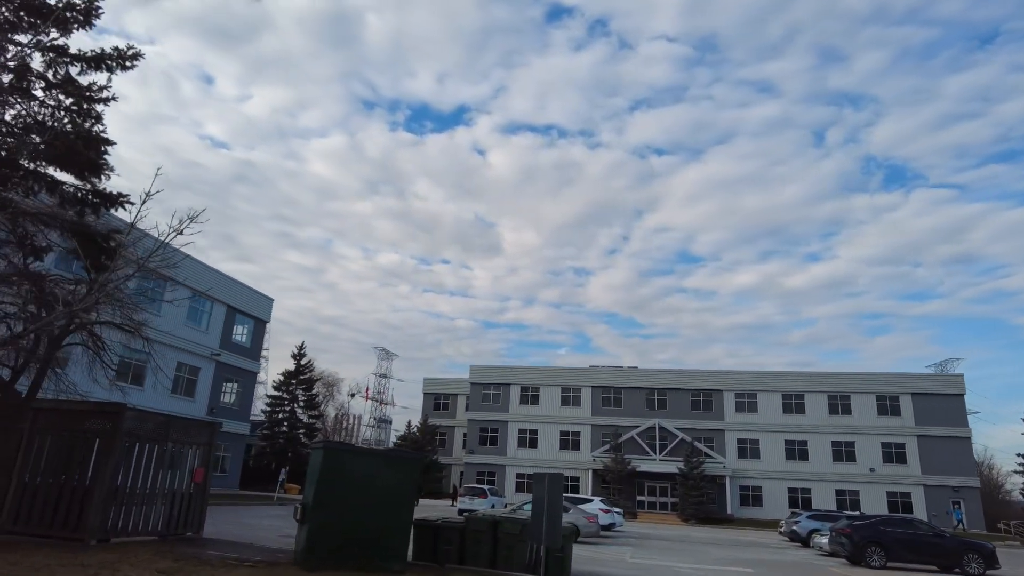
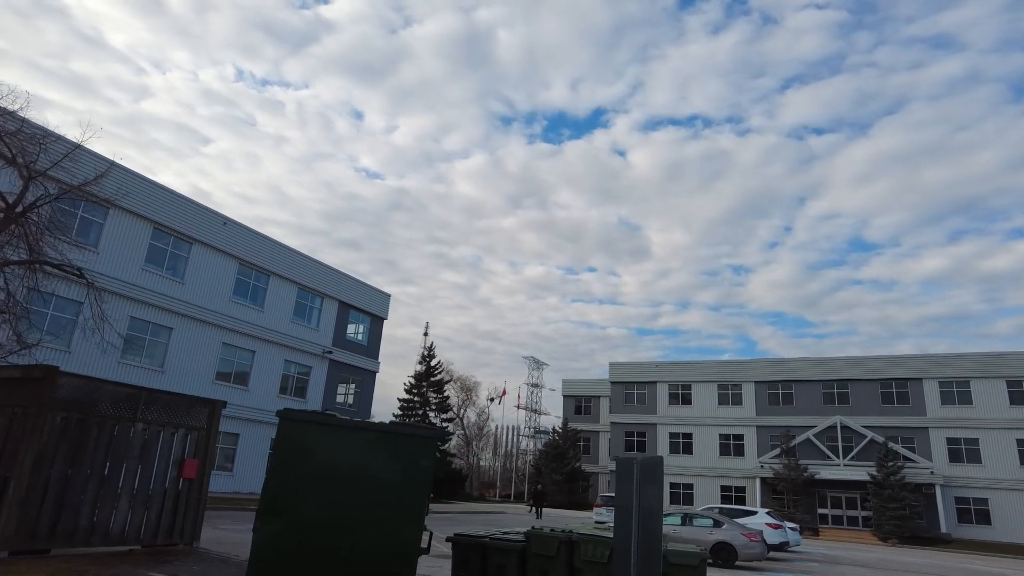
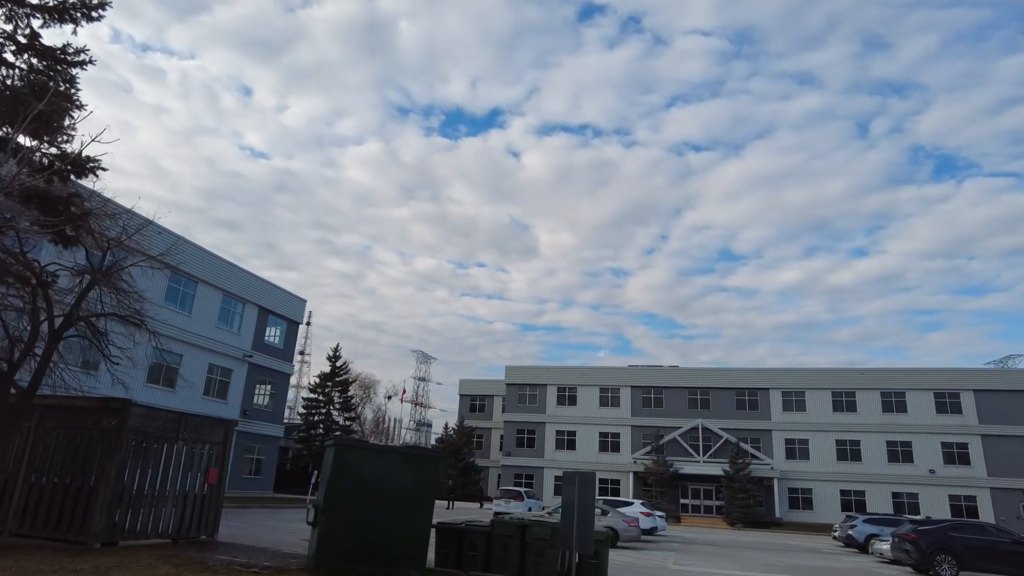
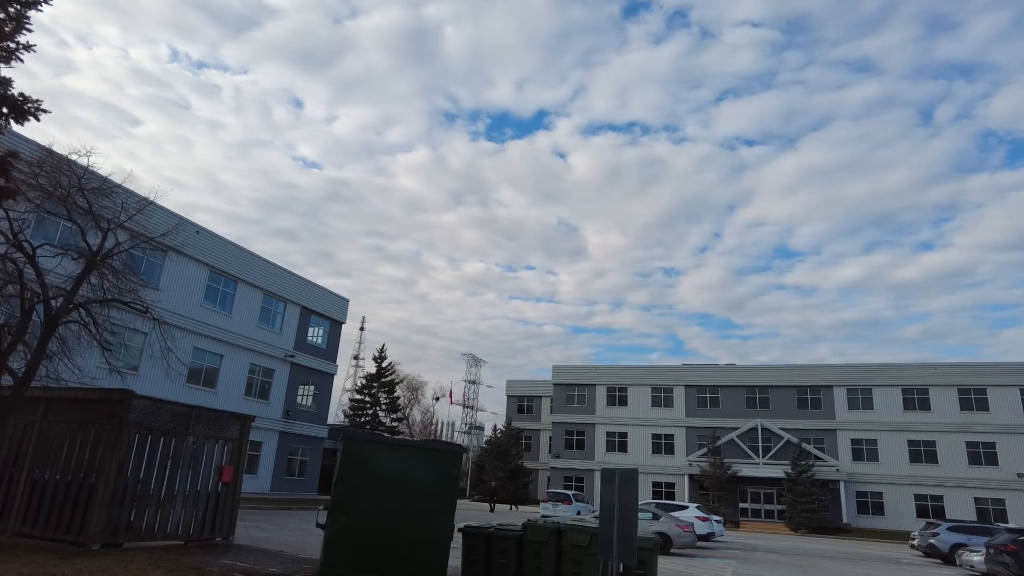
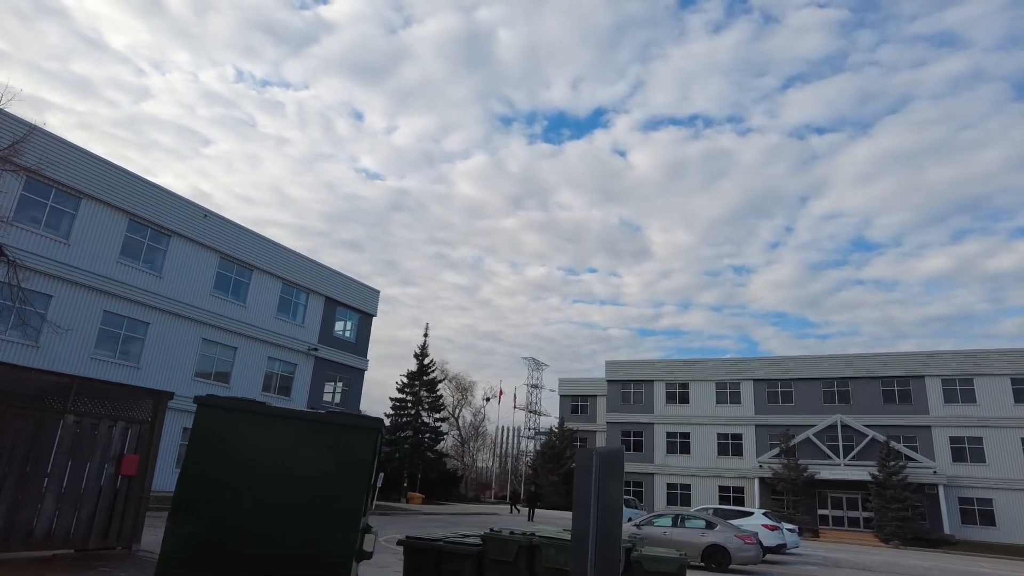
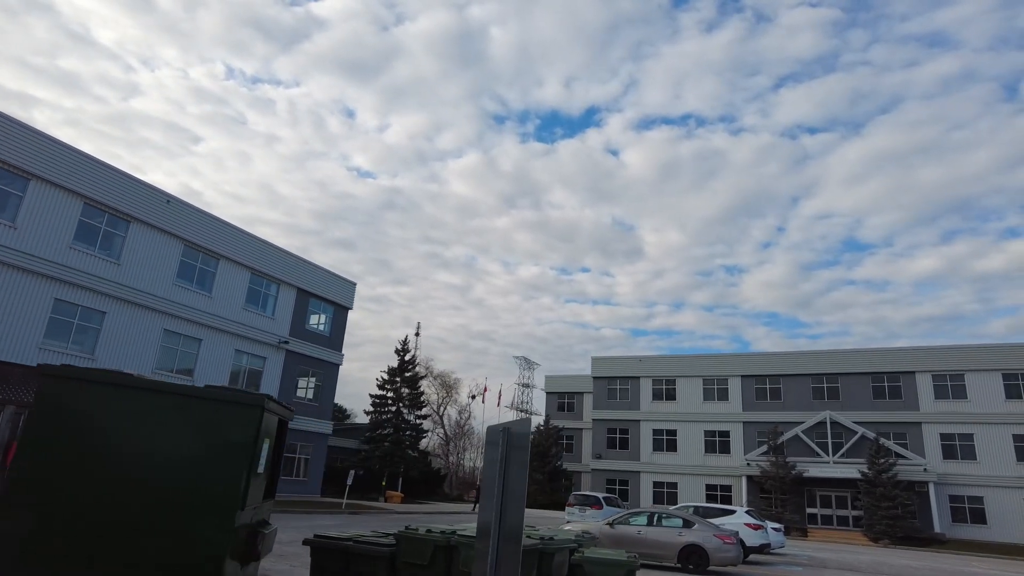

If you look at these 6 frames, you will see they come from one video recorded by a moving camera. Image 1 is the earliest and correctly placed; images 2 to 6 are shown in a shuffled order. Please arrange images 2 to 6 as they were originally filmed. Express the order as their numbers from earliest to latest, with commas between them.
3, 4, 2, 5, 6
